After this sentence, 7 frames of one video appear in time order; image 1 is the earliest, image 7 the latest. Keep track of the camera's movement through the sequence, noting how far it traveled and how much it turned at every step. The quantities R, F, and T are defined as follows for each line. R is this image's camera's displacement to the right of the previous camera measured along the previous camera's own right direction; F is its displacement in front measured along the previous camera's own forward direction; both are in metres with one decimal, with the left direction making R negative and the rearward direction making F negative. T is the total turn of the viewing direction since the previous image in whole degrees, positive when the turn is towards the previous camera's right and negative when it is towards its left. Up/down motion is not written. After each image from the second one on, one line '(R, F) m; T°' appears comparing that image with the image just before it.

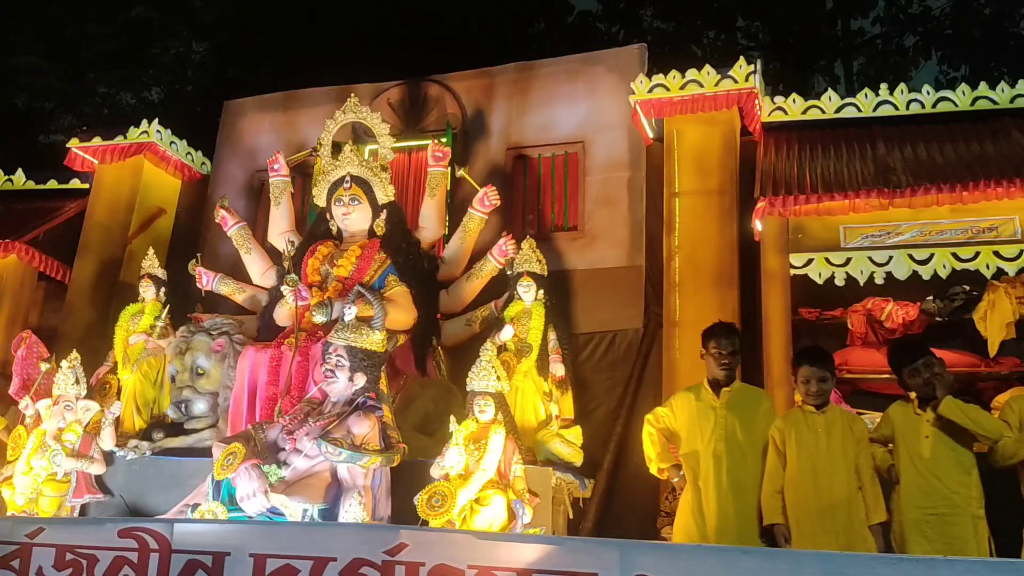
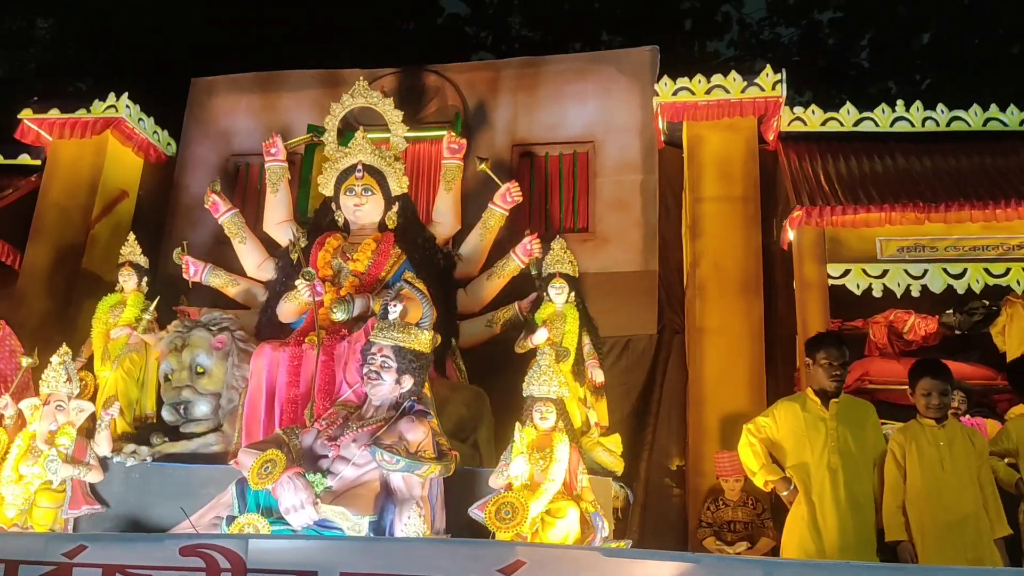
(-0.7, +0.2) m; +8°
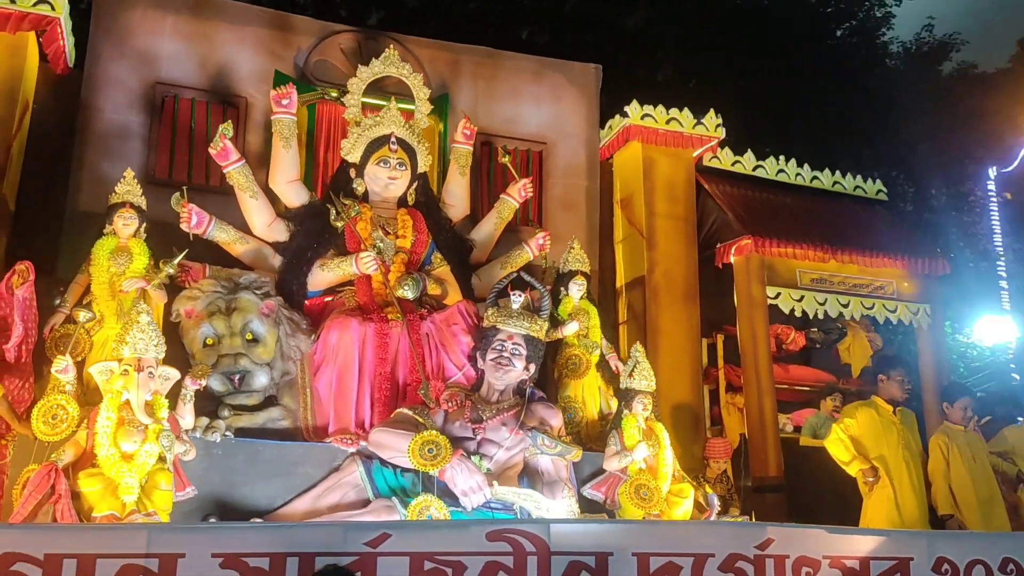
(-2.2, +0.3) m; +28°
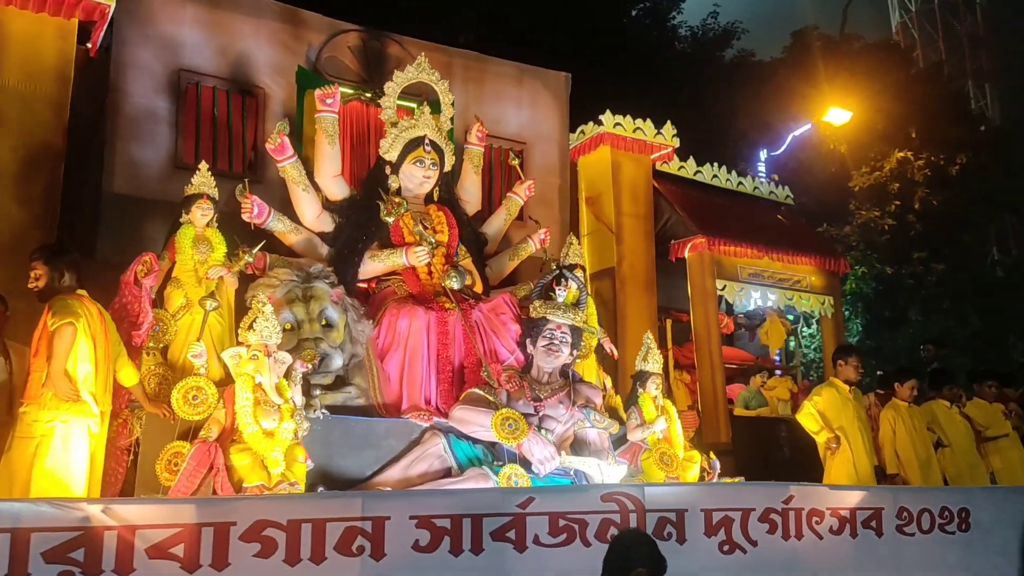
(-1.0, -0.4) m; +12°
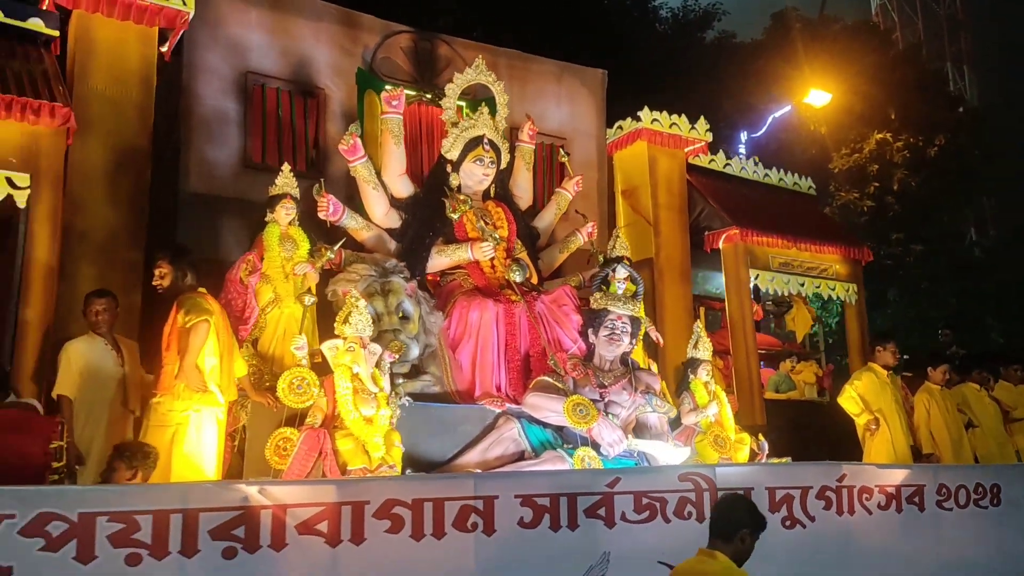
(-0.4, -0.2) m; +1°
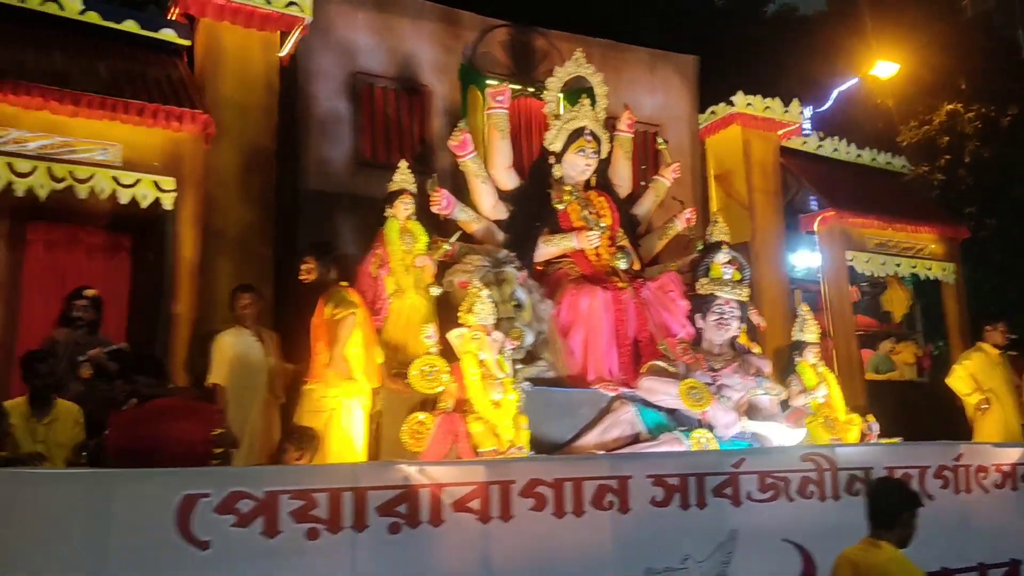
(-0.2, -0.1) m; -4°
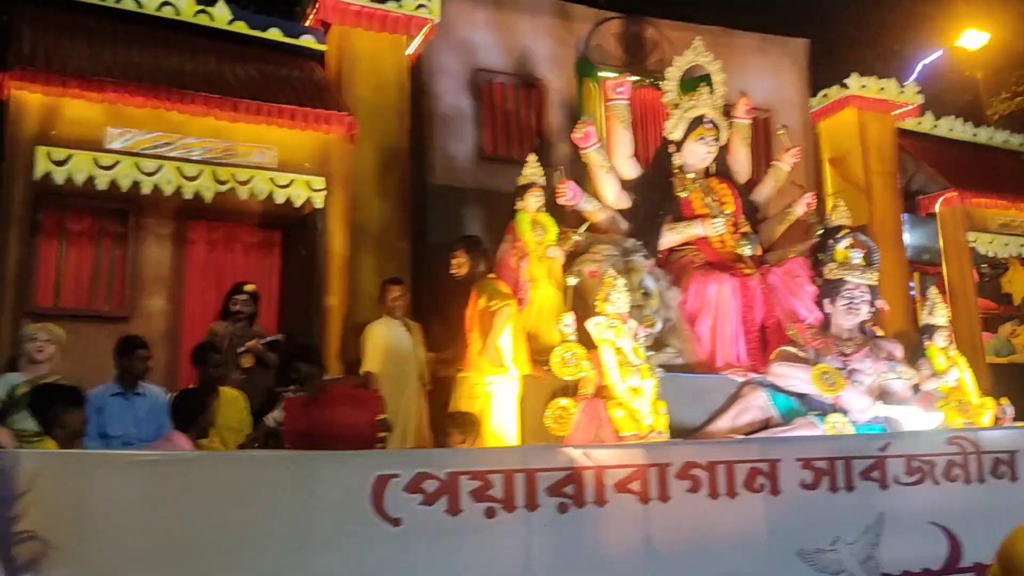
(-0.3, -0.1) m; -5°
